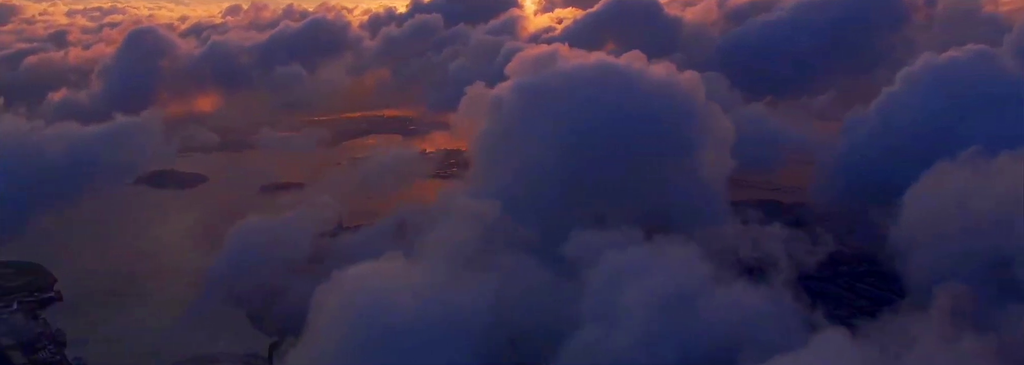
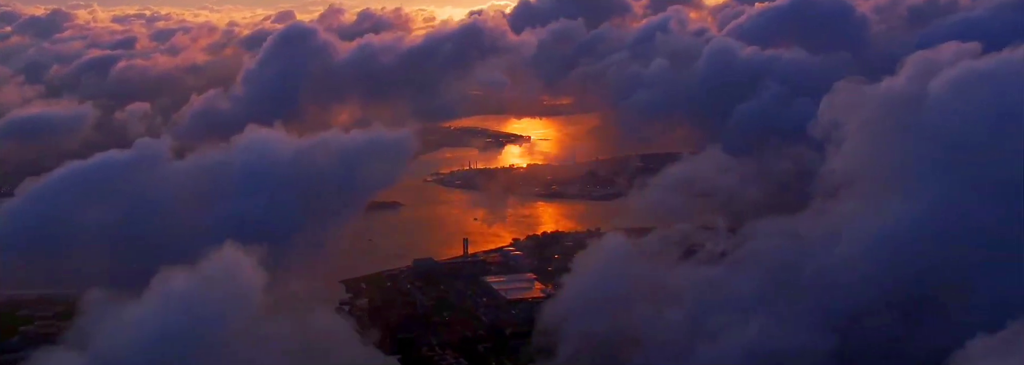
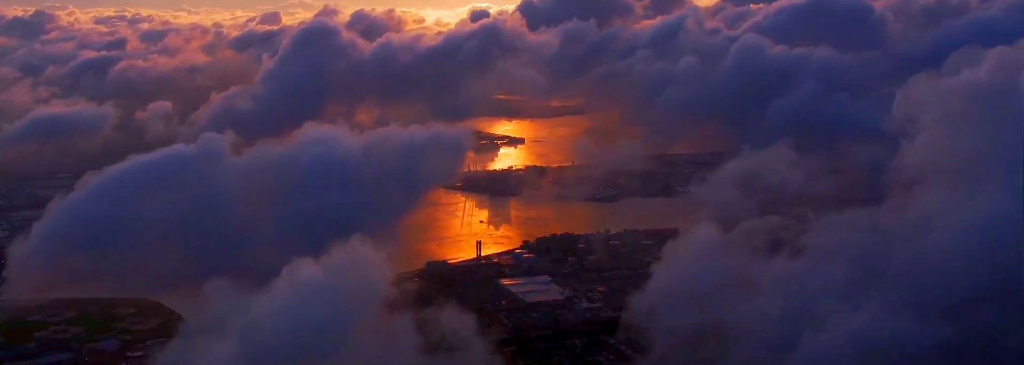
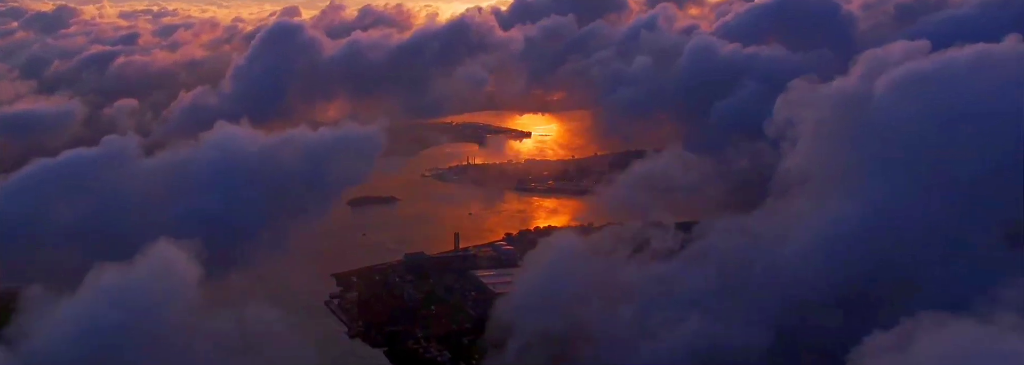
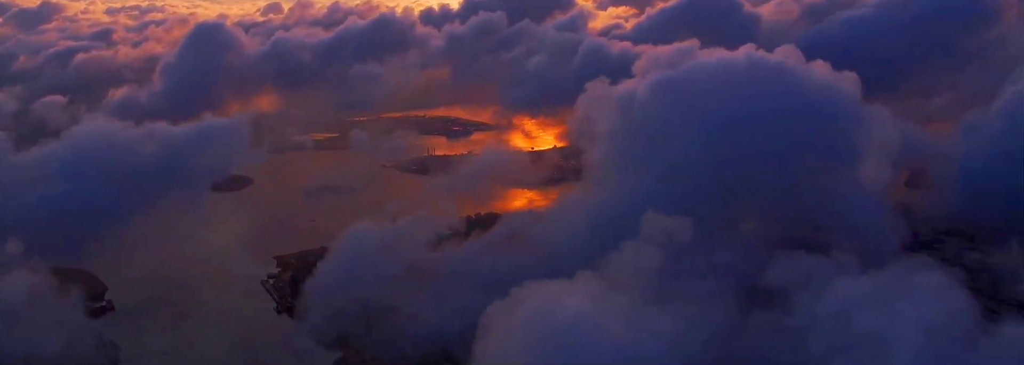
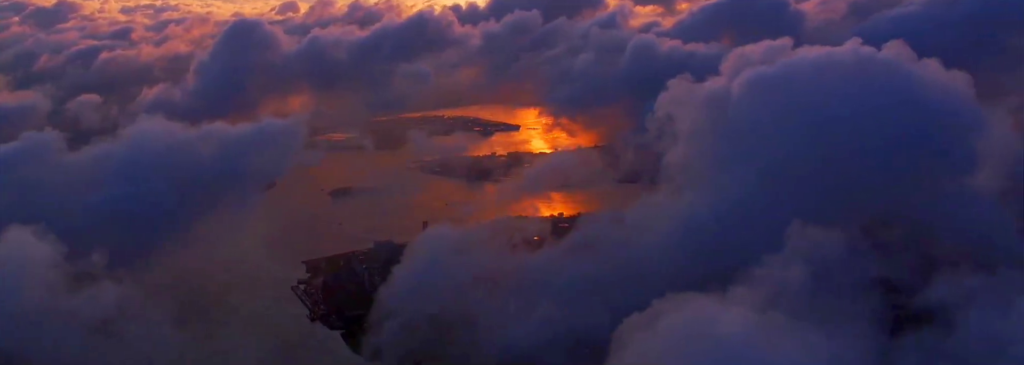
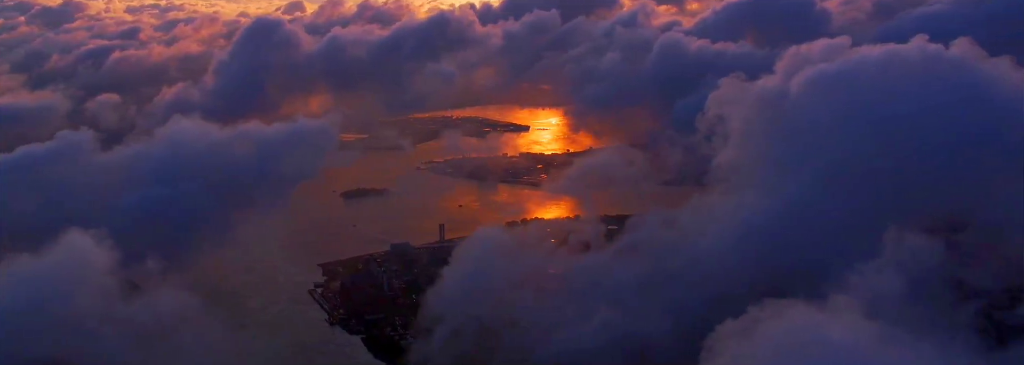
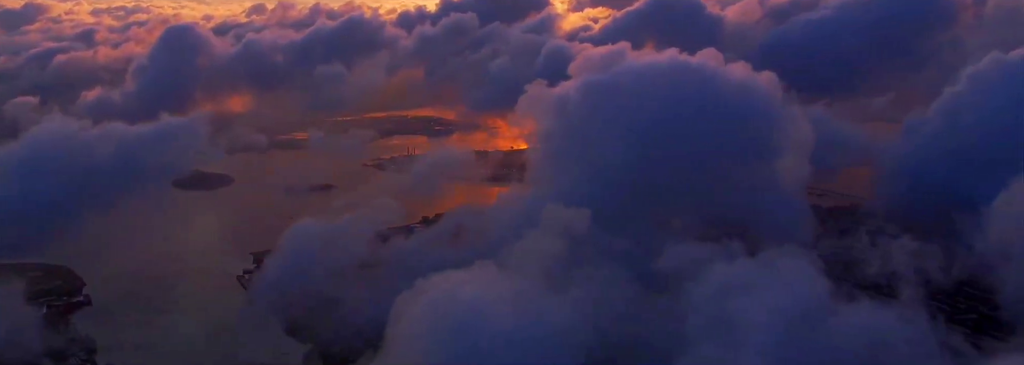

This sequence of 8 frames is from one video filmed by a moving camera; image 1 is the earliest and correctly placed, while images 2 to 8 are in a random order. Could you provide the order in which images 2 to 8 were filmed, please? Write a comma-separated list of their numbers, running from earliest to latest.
8, 5, 6, 7, 4, 2, 3
